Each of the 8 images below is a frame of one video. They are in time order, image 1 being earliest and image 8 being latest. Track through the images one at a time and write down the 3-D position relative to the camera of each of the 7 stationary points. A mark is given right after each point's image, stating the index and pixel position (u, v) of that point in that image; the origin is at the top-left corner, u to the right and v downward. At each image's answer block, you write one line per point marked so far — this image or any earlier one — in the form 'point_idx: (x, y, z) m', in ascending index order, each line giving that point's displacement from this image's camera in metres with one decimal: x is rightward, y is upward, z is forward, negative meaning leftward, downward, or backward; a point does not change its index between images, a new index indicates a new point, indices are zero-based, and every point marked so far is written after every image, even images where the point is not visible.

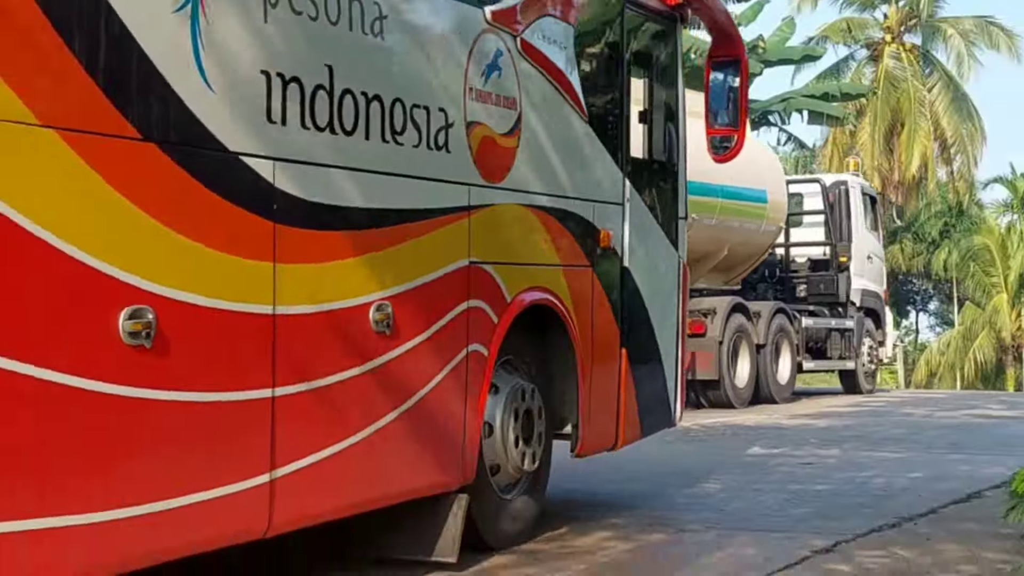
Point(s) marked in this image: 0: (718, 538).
0: (+1.1, -1.2, +5.9) m
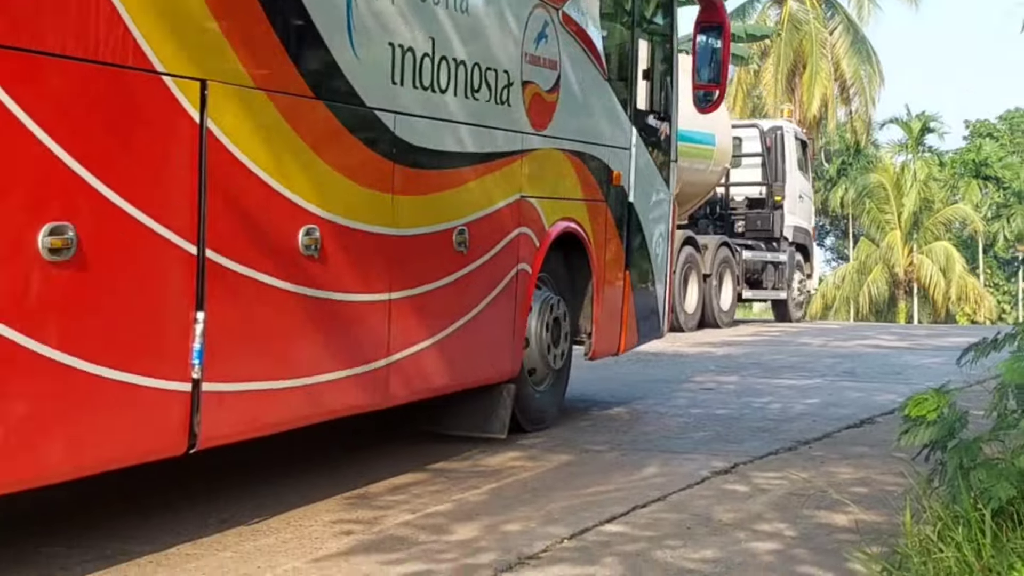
0: (+0.6, -0.9, +6.1) m
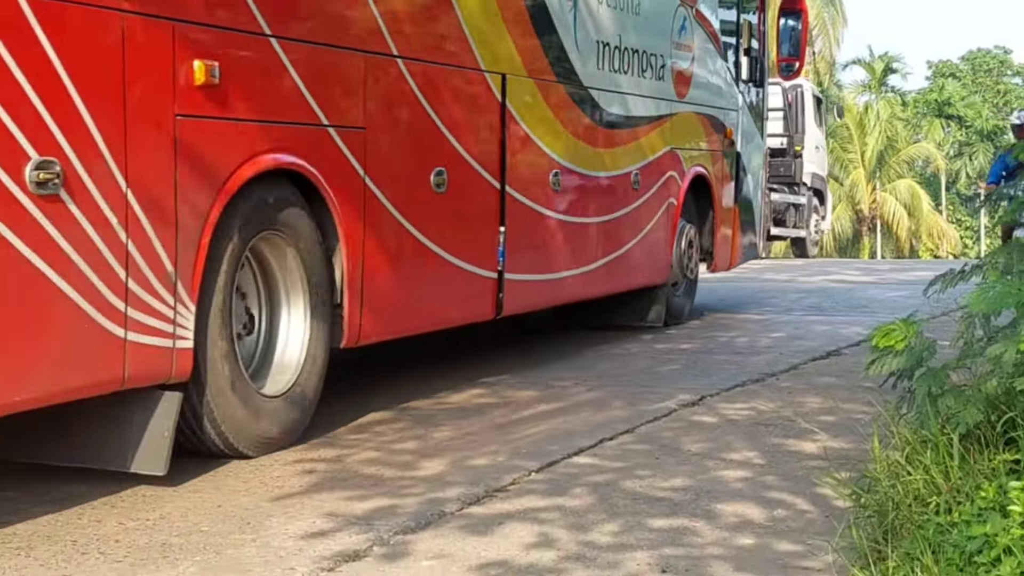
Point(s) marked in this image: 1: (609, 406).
0: (+0.4, -0.7, +6.1) m
1: (+0.5, -0.7, +5.8) m
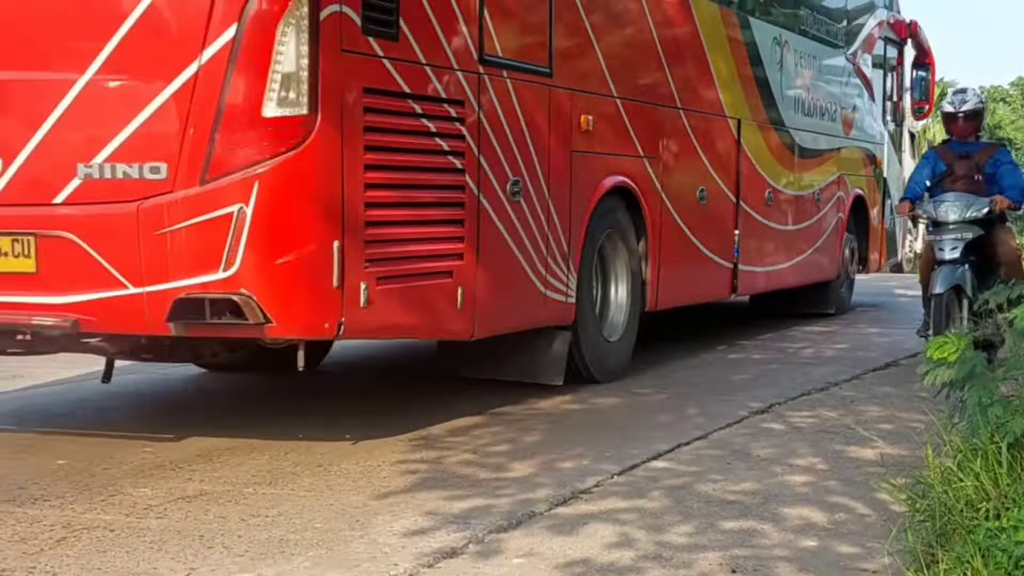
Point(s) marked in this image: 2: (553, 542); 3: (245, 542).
0: (+0.8, -0.6, +6.5) m
1: (+0.9, -0.6, +6.2) m
2: (+0.2, -1.1, +4.9) m
3: (-1.1, -1.1, +4.8) m
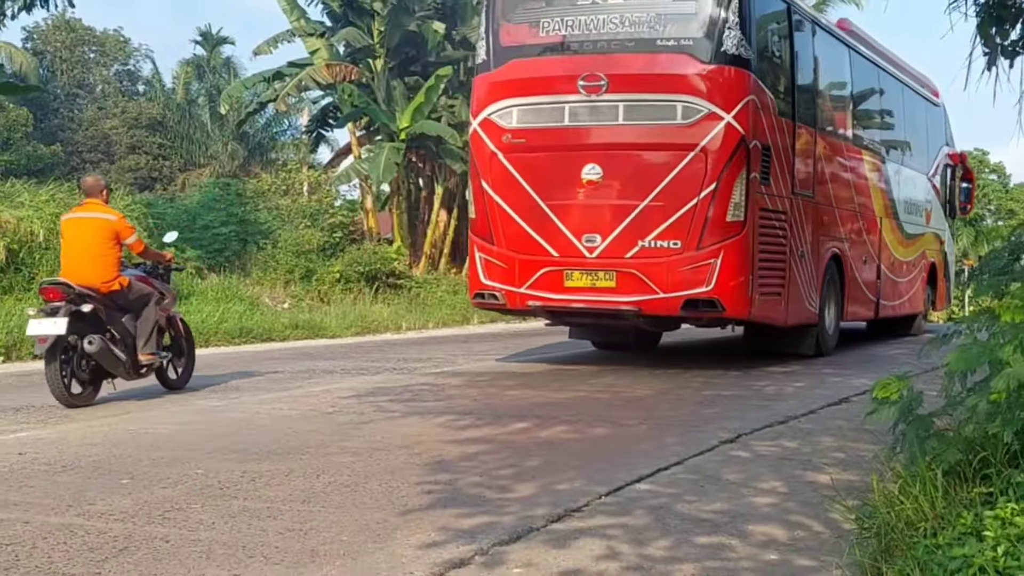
0: (+0.9, -0.9, +7.2) m
1: (+0.9, -0.9, +6.9) m
2: (+0.2, -1.3, +5.7) m
3: (-1.1, -1.3, +5.6) m
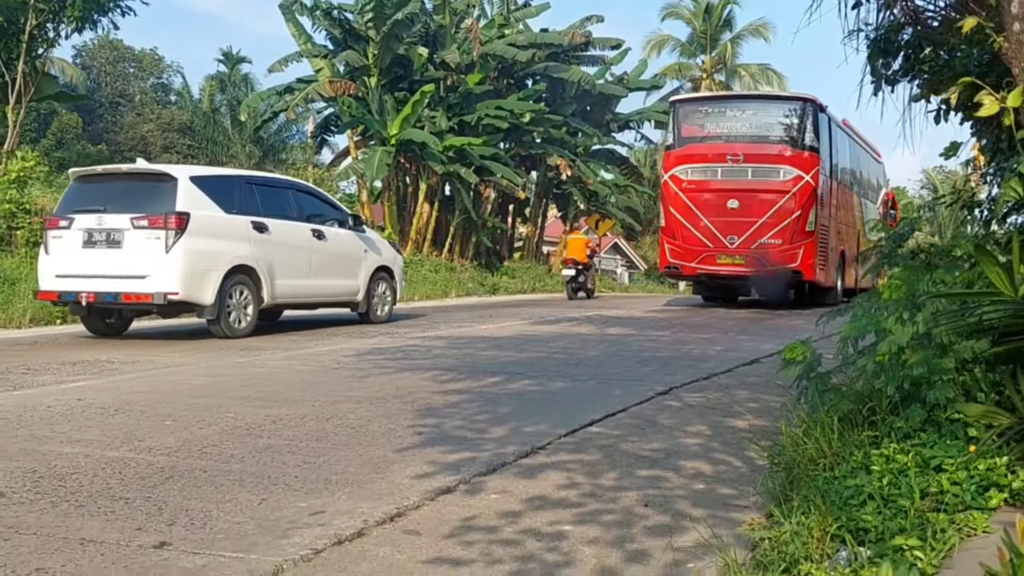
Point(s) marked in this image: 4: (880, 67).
0: (+0.7, -0.7, +8.5) m
1: (+0.7, -0.8, +8.2) m
2: (0.0, -1.2, +6.9) m
3: (-1.2, -1.1, +6.8) m
4: (+2.2, +1.3, +7.0) m
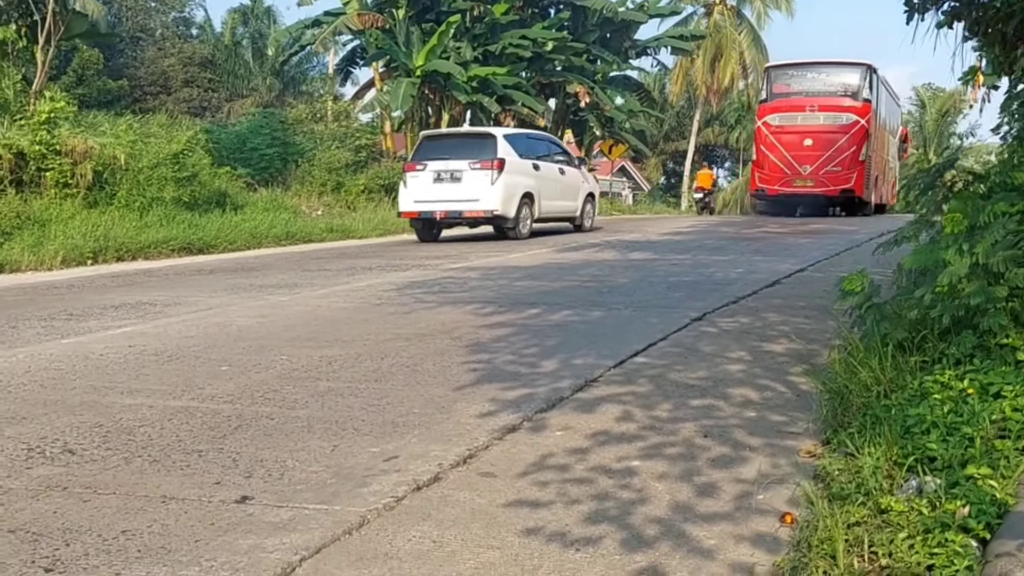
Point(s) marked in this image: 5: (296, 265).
0: (+0.9, -0.2, +8.6) m
1: (+1.0, -0.2, +8.3) m
2: (+0.4, -0.8, +7.0) m
3: (-0.8, -0.8, +6.8) m
4: (+2.5, +1.7, +7.0) m
5: (-2.5, +0.3, +13.6) m
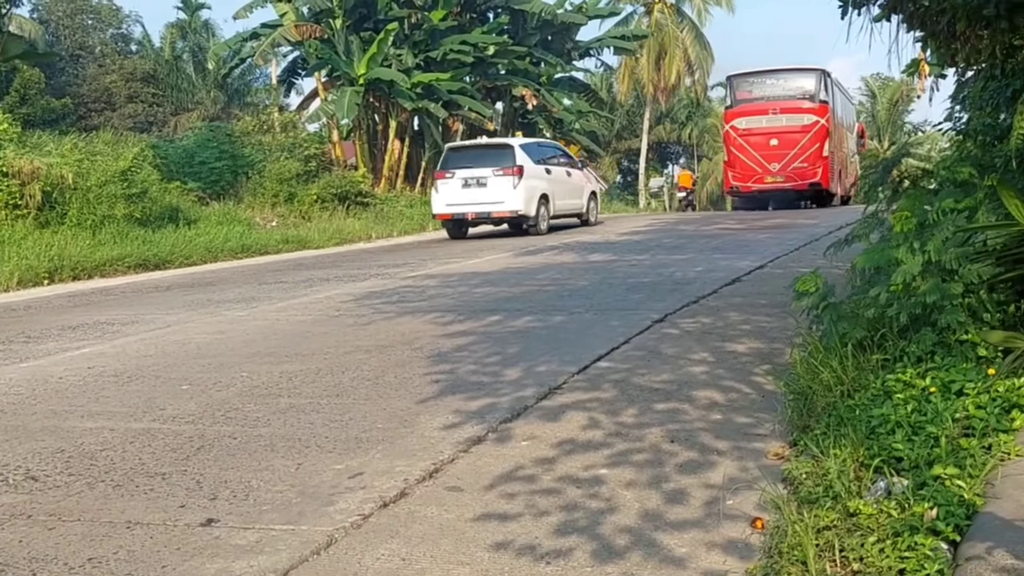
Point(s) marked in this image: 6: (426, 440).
0: (+0.6, -0.2, +8.5) m
1: (+0.7, -0.3, +8.3) m
2: (+0.2, -0.8, +7.0) m
3: (-1.0, -0.9, +6.6) m
4: (+2.3, +1.8, +7.0) m
5: (-3.1, +0.2, +13.4) m
6: (-0.5, -0.9, +6.7) m
